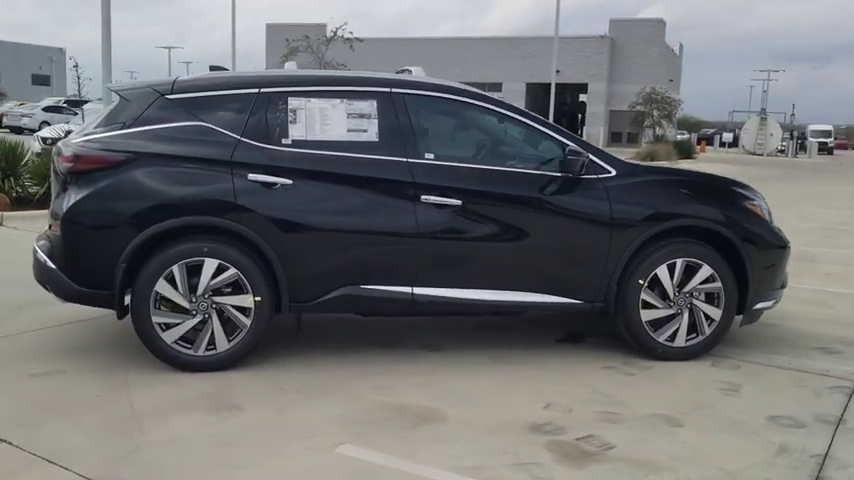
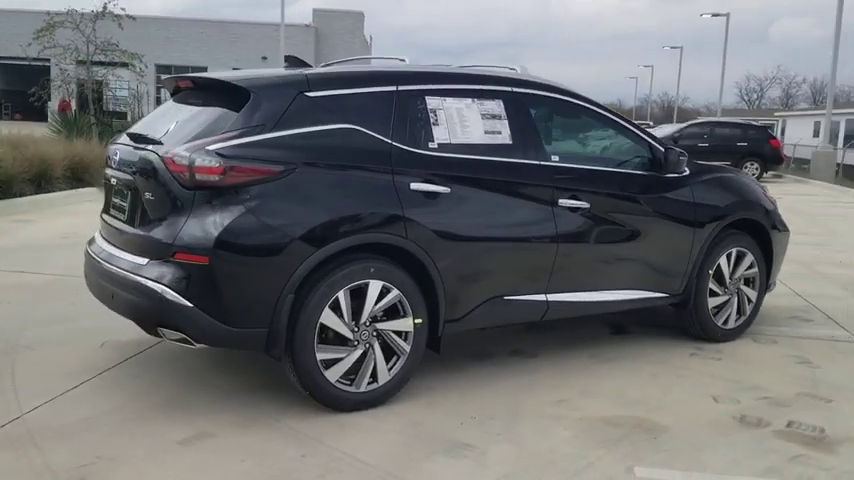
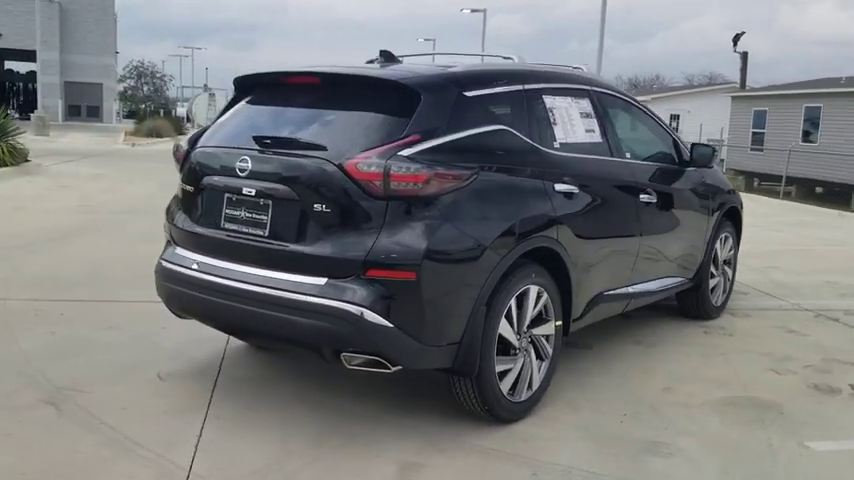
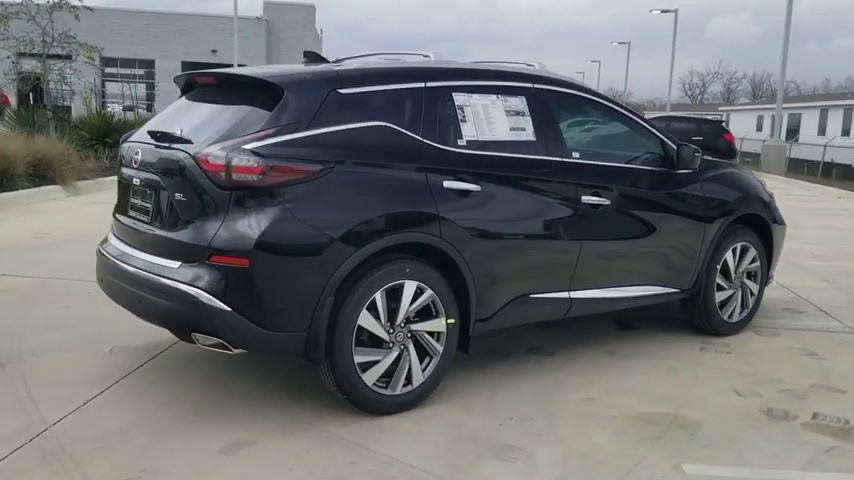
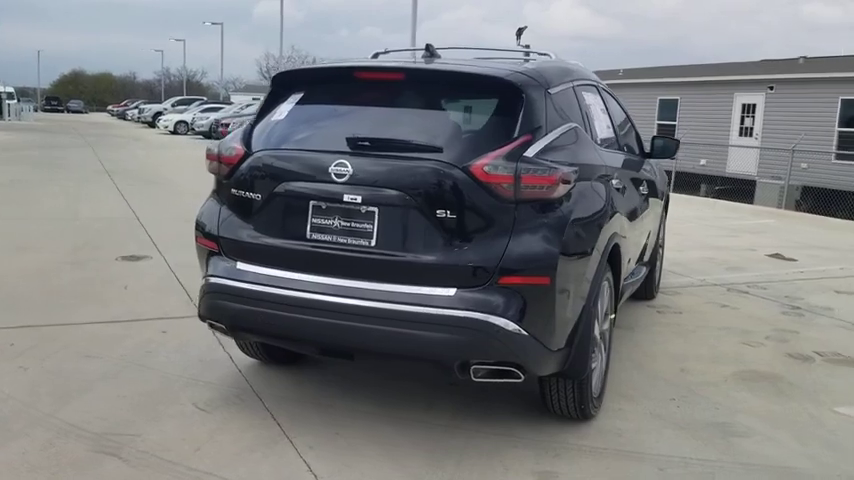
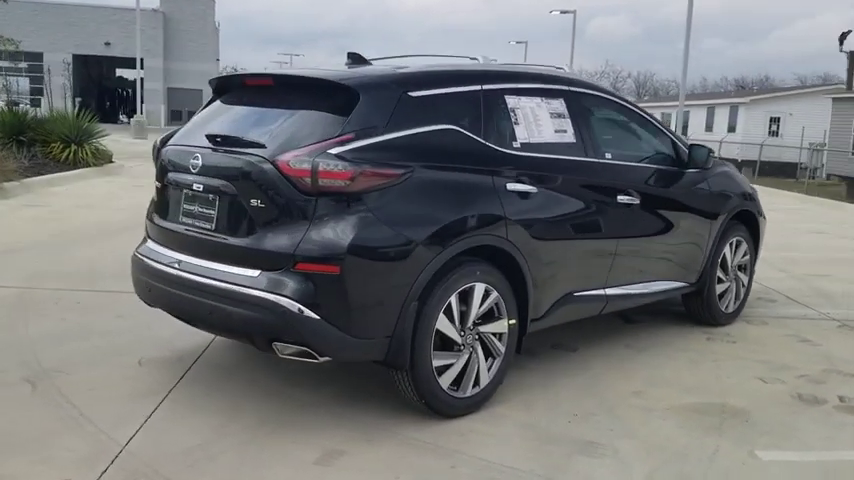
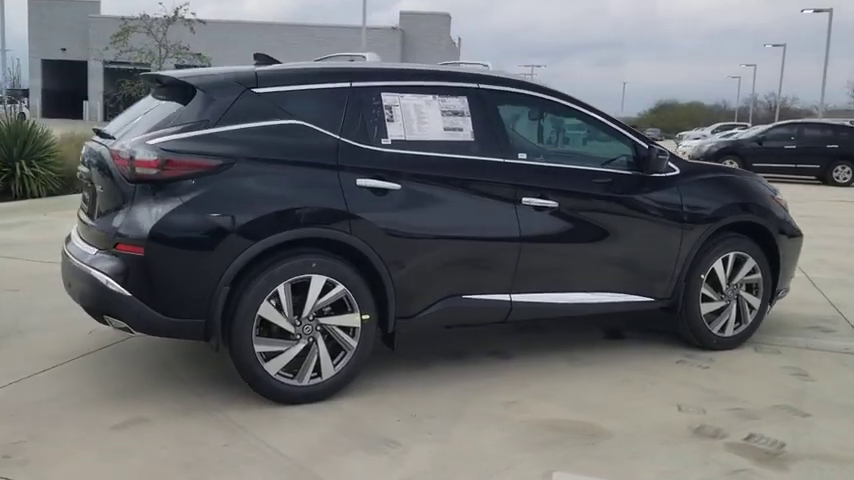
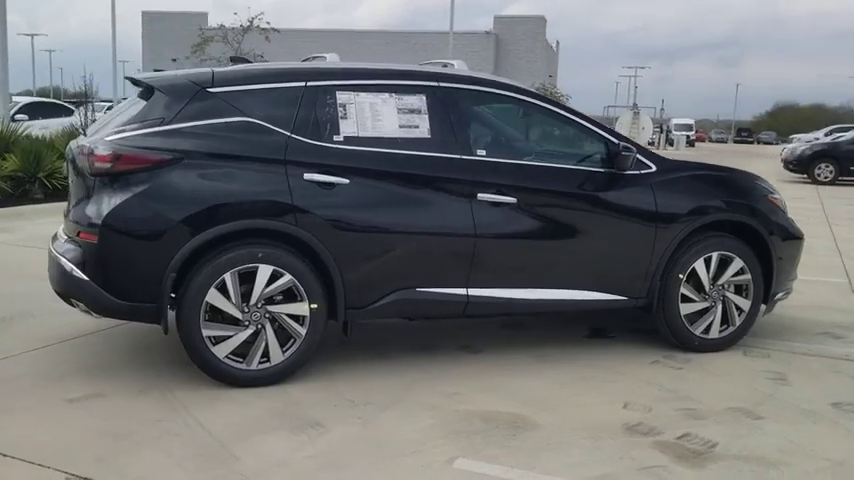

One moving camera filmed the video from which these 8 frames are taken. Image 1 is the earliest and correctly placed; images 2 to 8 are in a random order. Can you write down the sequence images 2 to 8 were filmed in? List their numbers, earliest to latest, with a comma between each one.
8, 7, 2, 4, 6, 3, 5
